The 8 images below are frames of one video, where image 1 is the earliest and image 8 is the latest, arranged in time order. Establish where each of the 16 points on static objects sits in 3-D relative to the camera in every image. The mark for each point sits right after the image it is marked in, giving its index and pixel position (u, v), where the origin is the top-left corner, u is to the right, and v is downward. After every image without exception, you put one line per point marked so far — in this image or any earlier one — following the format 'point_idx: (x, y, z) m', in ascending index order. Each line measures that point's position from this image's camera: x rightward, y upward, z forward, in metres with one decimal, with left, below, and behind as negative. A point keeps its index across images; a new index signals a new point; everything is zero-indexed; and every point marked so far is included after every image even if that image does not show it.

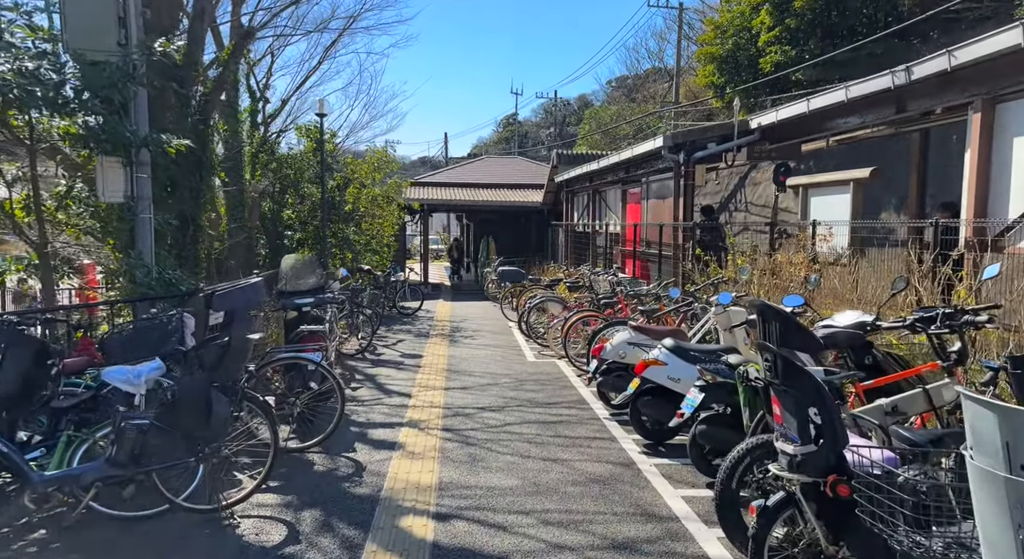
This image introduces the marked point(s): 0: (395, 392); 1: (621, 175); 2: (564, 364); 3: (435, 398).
0: (-1.1, -1.1, +6.8) m
1: (+1.9, +1.9, +12.4) m
2: (+0.6, -1.0, +8.2) m
3: (-0.7, -1.1, +6.5) m
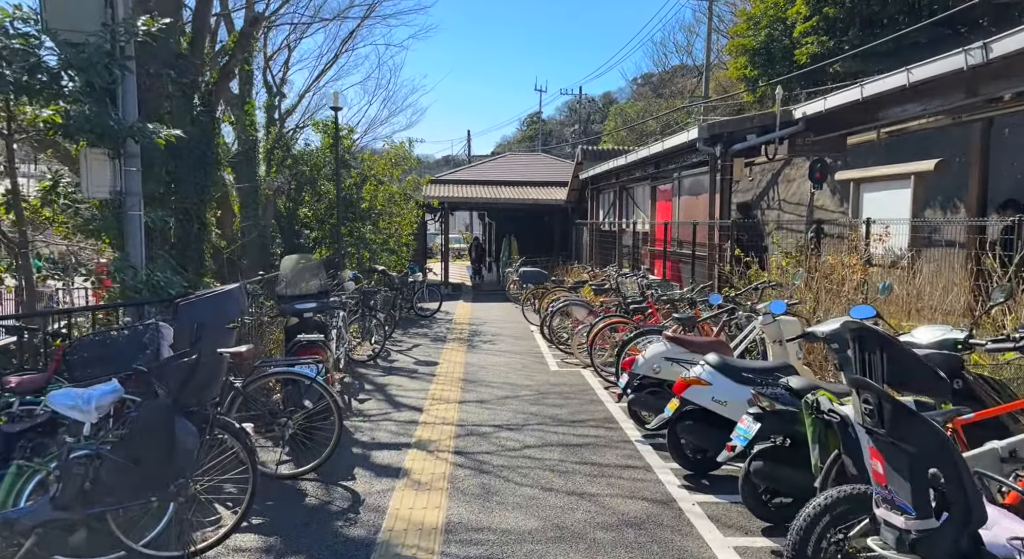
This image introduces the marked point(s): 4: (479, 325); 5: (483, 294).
0: (-1.0, -1.1, +6.3) m
1: (+2.3, +1.8, +11.8) m
2: (+0.8, -1.0, +7.5) m
3: (-0.5, -1.1, +6.0) m
4: (-0.6, -0.8, +11.9) m
5: (-0.8, -0.4, +18.6) m
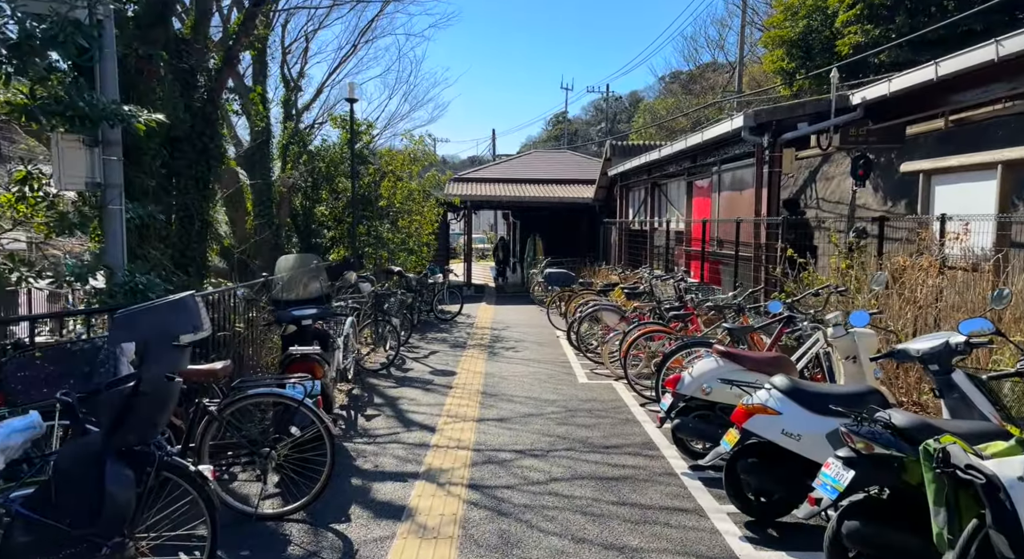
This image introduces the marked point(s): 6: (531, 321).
0: (-0.8, -1.2, +5.6) m
1: (+2.7, +1.8, +11.0) m
2: (+1.1, -1.0, +6.8) m
3: (-0.4, -1.2, +5.3) m
4: (-0.2, -0.8, +11.2) m
5: (-0.1, -0.4, +17.9) m
6: (+0.3, -0.7, +12.3) m
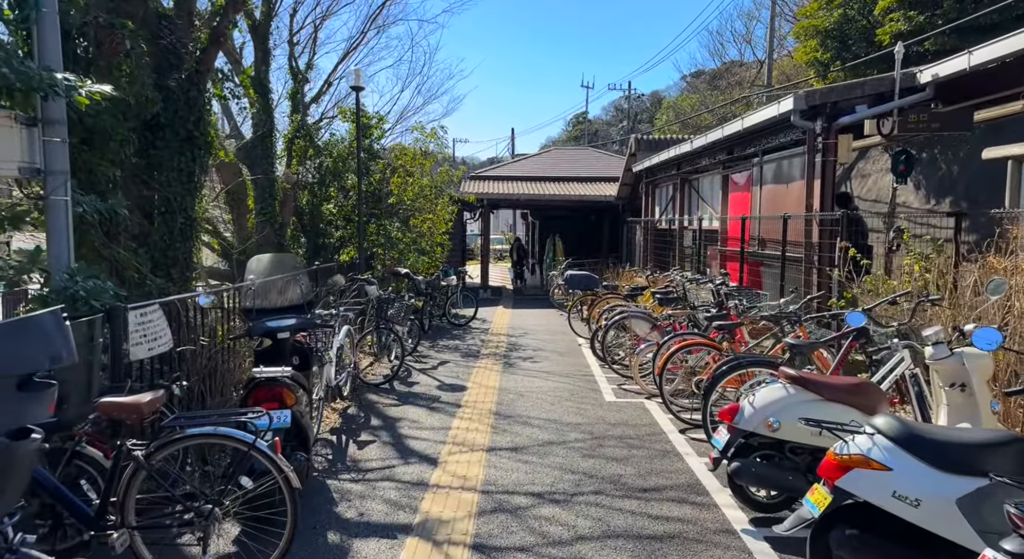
0: (-0.7, -1.2, +4.7) m
1: (+3.0, +1.8, +10.0) m
2: (+1.2, -1.1, +5.9) m
3: (-0.3, -1.2, +4.4) m
4: (+0.1, -0.9, +10.3) m
5: (+0.3, -0.5, +17.0) m
6: (+0.6, -0.8, +11.4) m
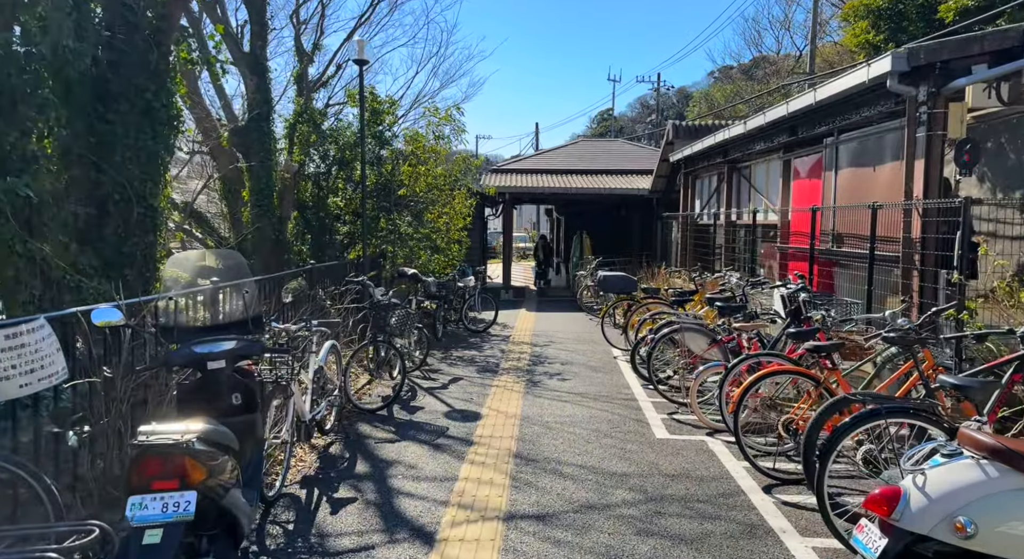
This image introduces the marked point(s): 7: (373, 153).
0: (-0.5, -1.2, +3.5) m
1: (+3.3, +1.7, +8.6) m
2: (+1.4, -1.1, +4.6) m
3: (-0.1, -1.2, +3.1) m
4: (+0.4, -0.9, +9.0) m
5: (+0.9, -0.5, +15.7) m
6: (+1.0, -0.8, +10.1) m
7: (-2.2, +2.0, +11.1) m
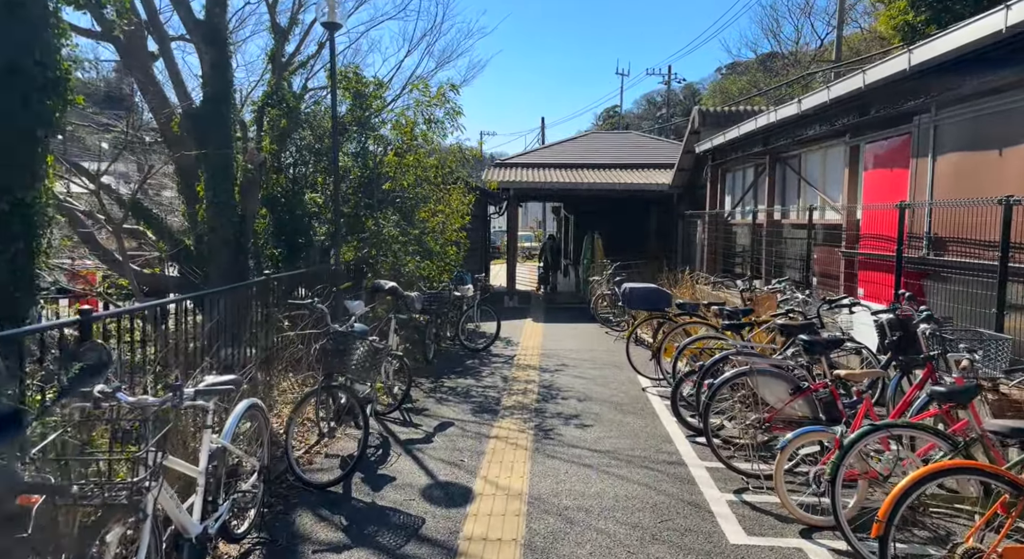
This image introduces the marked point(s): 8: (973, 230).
0: (-0.5, -1.4, +1.9) m
1: (+3.3, +1.6, +7.0) m
2: (+1.4, -1.3, +3.0) m
3: (-0.1, -1.4, +1.5) m
4: (+0.5, -1.0, +7.4) m
5: (+0.9, -0.6, +14.1) m
6: (+1.0, -0.9, +8.5) m
7: (-2.1, +1.9, +9.5) m
8: (+3.4, +0.4, +5.1) m
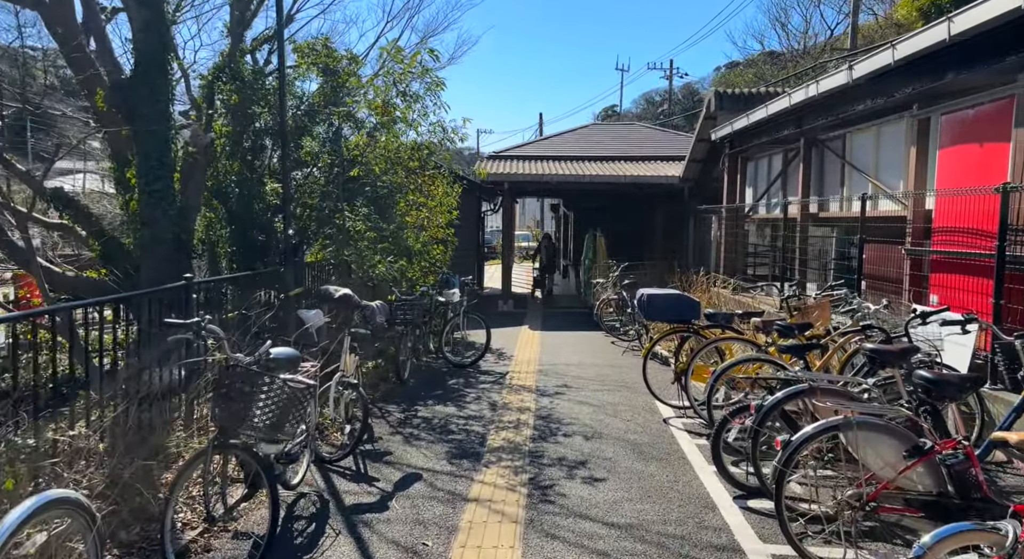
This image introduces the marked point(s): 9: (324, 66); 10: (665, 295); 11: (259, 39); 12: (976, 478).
0: (-0.6, -1.4, +0.5) m
1: (+3.3, +1.6, +5.7) m
2: (+1.3, -1.3, +1.6) m
3: (-0.2, -1.4, +0.2) m
4: (+0.4, -1.0, +6.1) m
5: (+0.8, -0.6, +12.8) m
6: (+0.9, -1.0, +7.2) m
7: (-2.2, +1.8, +8.2) m
8: (+3.3, +0.3, +3.8) m
9: (-2.2, +2.5, +8.1) m
10: (+1.3, -0.1, +5.8) m
11: (-3.5, +3.2, +9.5) m
12: (+1.8, -0.8, +2.7) m
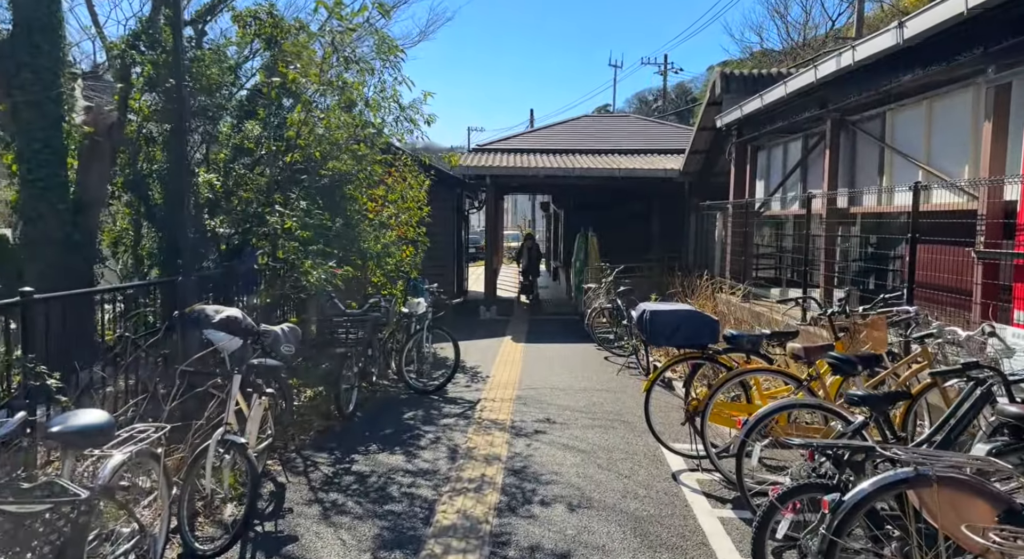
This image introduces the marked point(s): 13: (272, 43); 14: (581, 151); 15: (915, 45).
0: (-0.8, -1.5, -0.8) m
1: (+3.0, +1.5, +4.4) m
2: (+1.1, -1.4, +0.4) m
3: (-0.4, -1.5, -1.1) m
4: (+0.1, -1.1, +4.8) m
5: (+0.6, -0.7, +11.5) m
6: (+0.7, -1.0, +5.9) m
7: (-2.5, +1.8, +6.8) m
8: (+3.1, +0.3, +2.6) m
9: (-2.5, +2.4, +6.7) m
10: (+1.0, -0.2, +4.5) m
11: (-3.7, +3.2, +8.2) m
12: (+1.6, -0.8, +1.4) m
13: (-2.4, +2.3, +6.8) m
14: (+1.4, +2.6, +14.2) m
15: (+2.9, +1.7, +5.2) m
